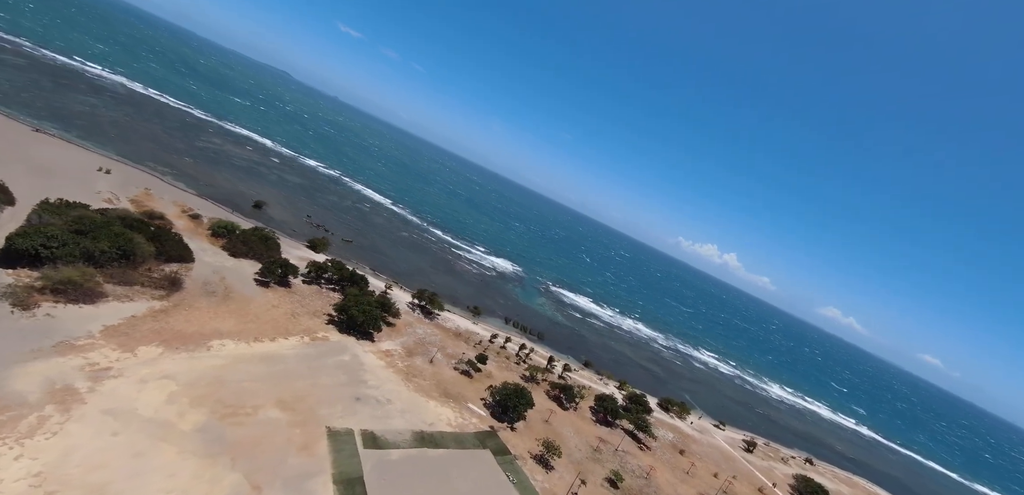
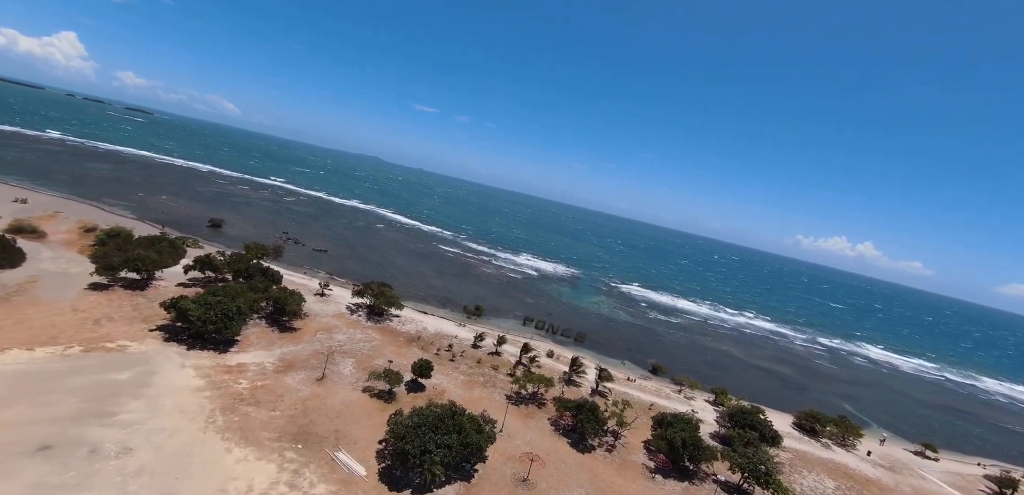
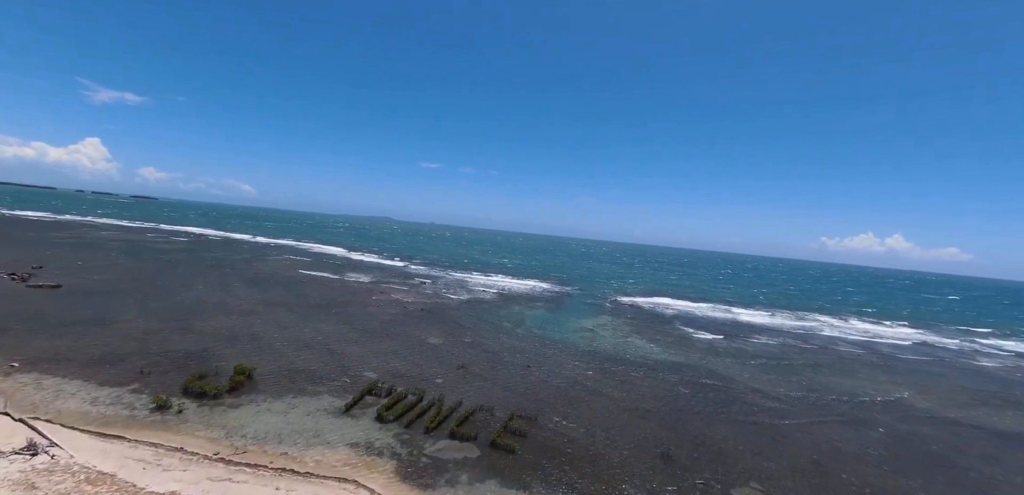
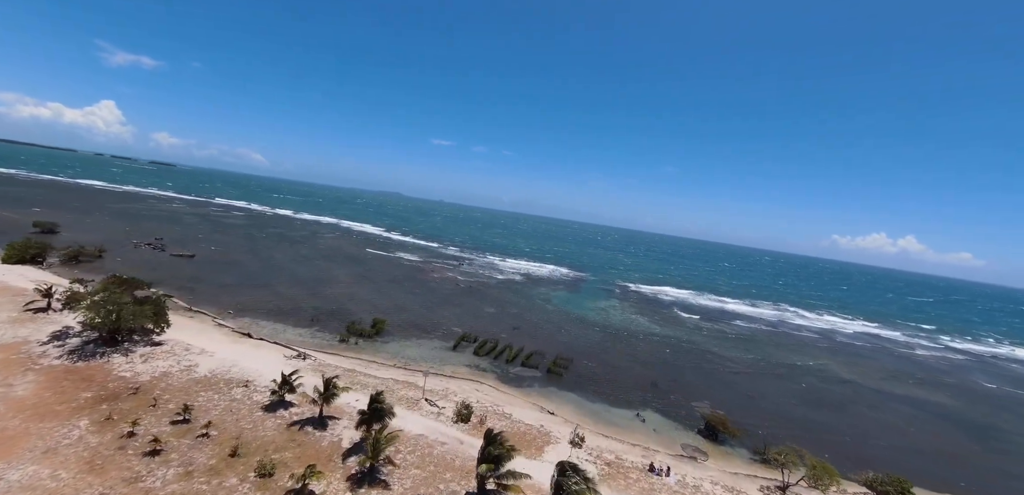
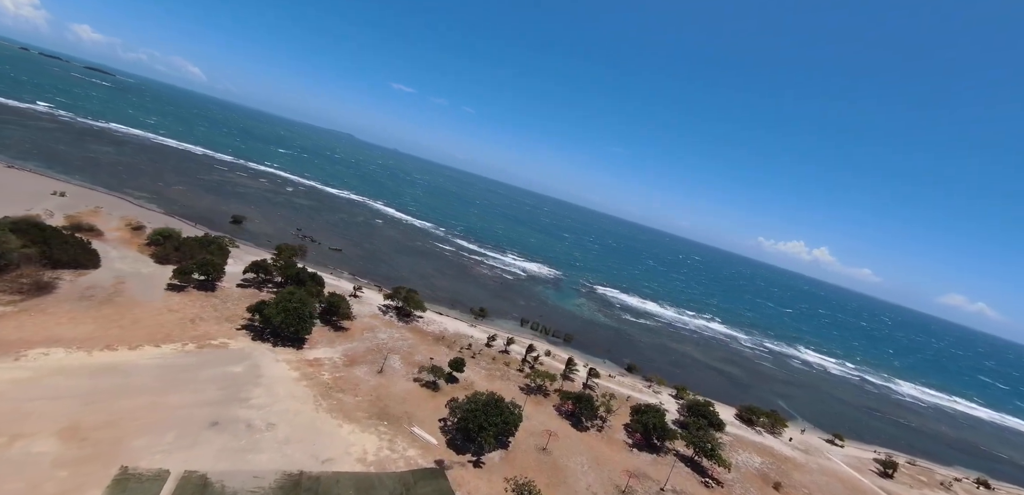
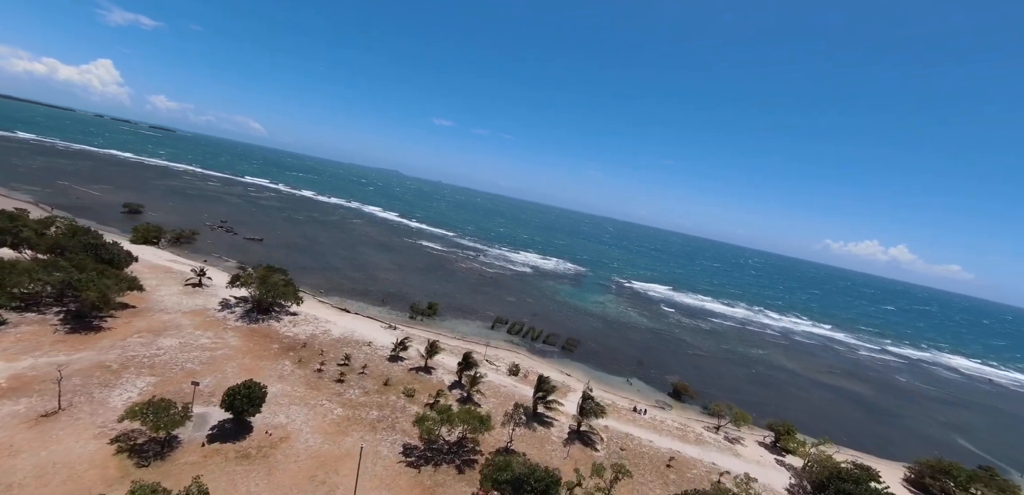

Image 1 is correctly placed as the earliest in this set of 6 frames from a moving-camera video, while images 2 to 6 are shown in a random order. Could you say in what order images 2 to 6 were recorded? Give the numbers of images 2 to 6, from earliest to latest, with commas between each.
5, 2, 6, 4, 3
